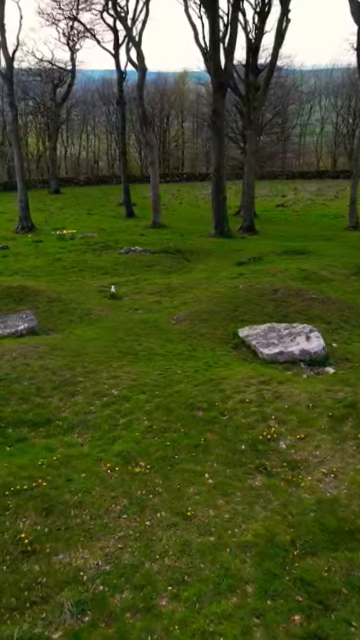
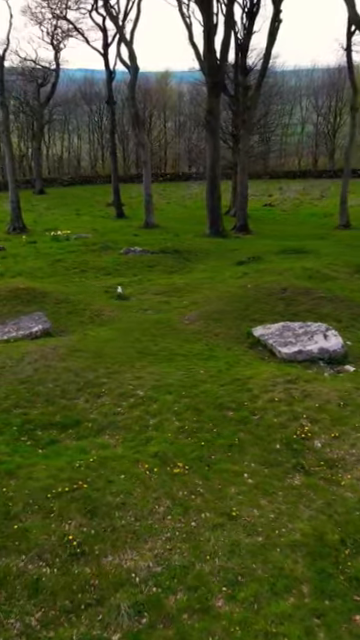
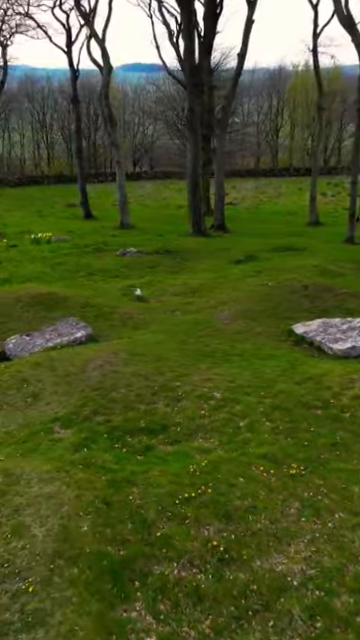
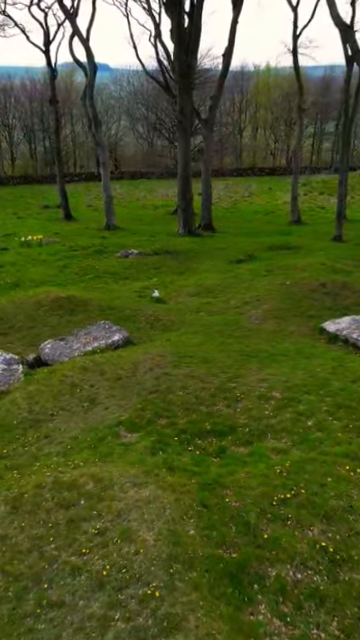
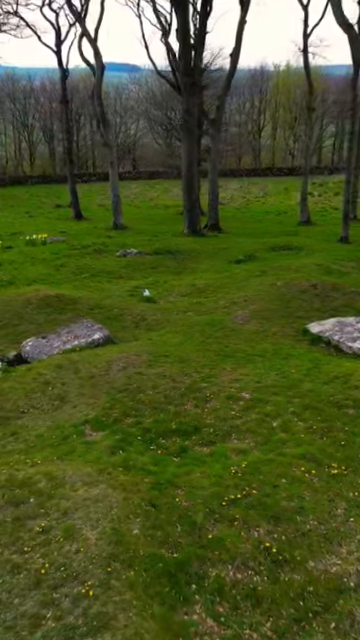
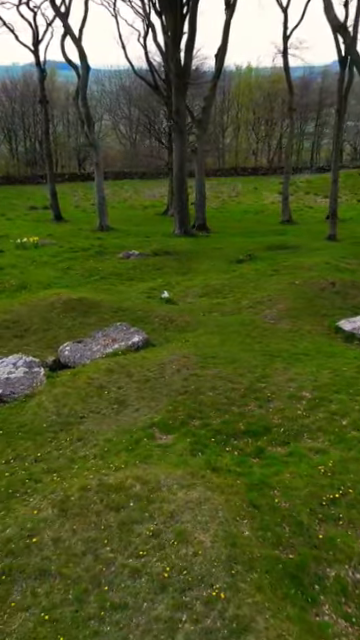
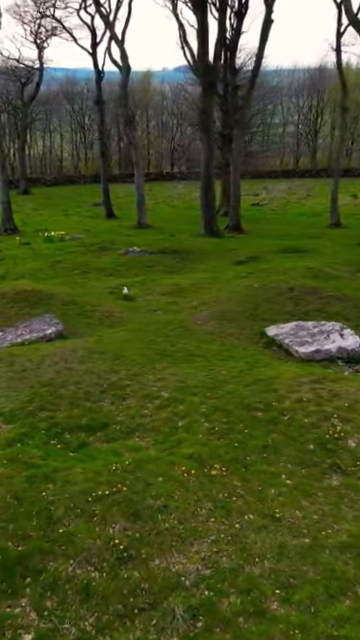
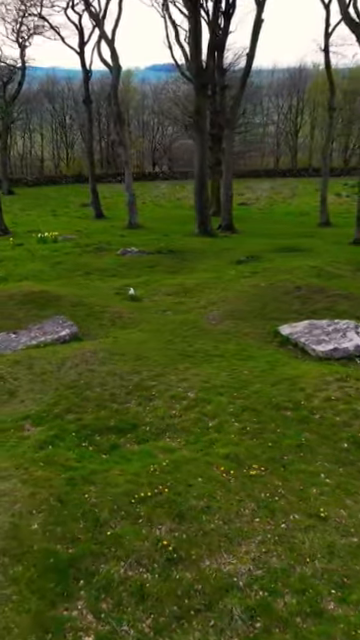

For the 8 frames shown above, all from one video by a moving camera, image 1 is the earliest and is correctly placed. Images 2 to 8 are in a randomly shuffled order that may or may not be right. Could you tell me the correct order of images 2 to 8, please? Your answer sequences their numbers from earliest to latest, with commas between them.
2, 7, 8, 3, 5, 4, 6
